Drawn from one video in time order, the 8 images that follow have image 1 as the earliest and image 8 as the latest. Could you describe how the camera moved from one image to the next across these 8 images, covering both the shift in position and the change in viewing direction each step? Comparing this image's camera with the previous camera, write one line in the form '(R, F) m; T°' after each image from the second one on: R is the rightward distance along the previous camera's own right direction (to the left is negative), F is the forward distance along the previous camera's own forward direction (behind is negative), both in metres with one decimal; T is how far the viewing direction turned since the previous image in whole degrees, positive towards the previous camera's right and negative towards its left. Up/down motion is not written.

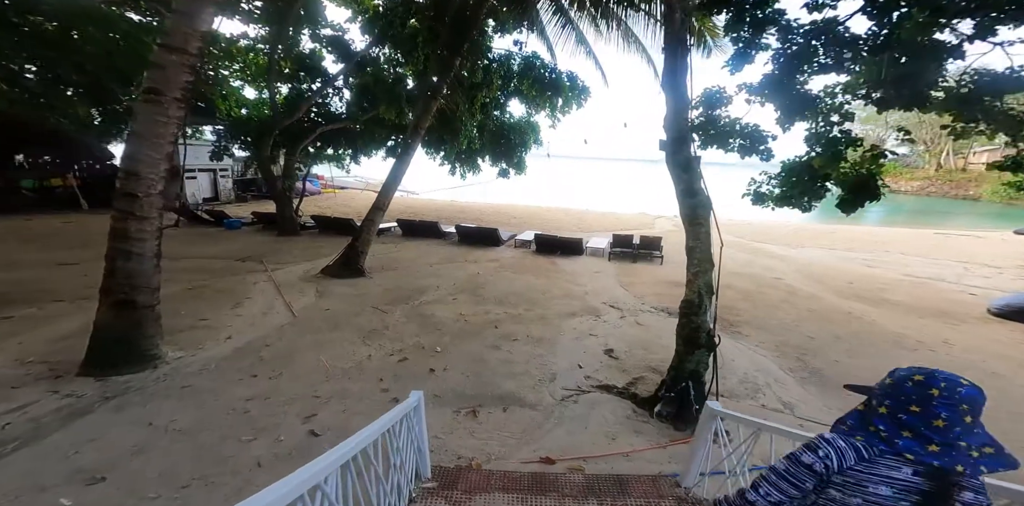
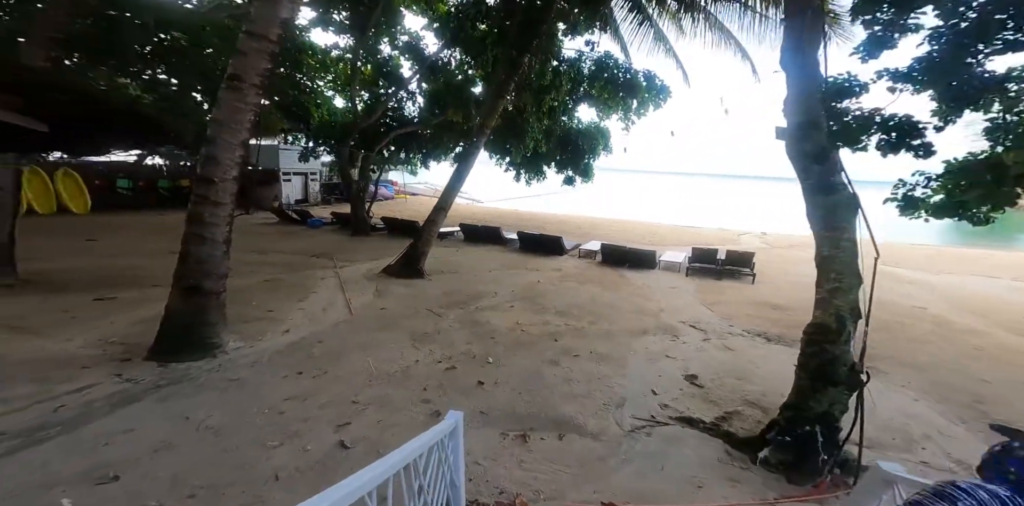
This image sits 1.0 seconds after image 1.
(0.0, +0.7) m; -8°
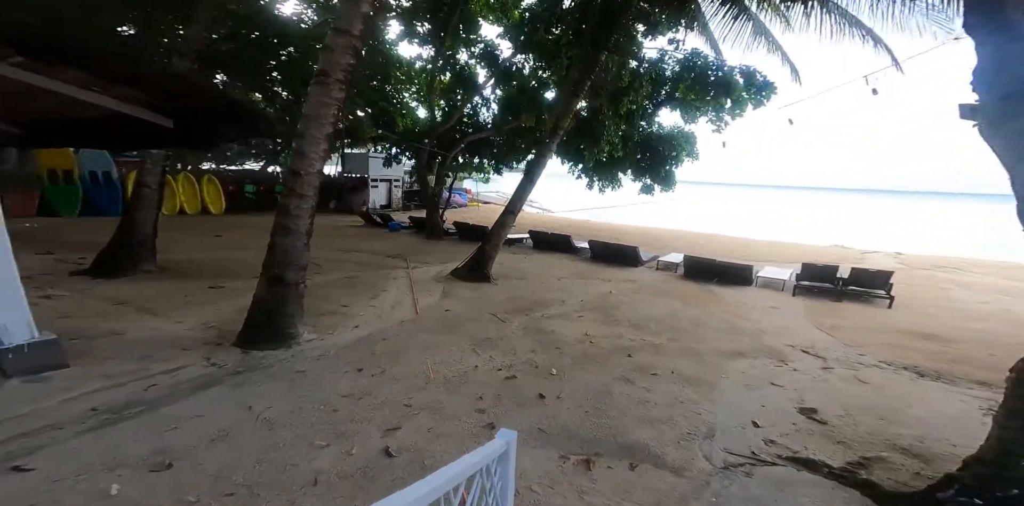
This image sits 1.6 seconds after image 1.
(0.0, +0.5) m; -9°
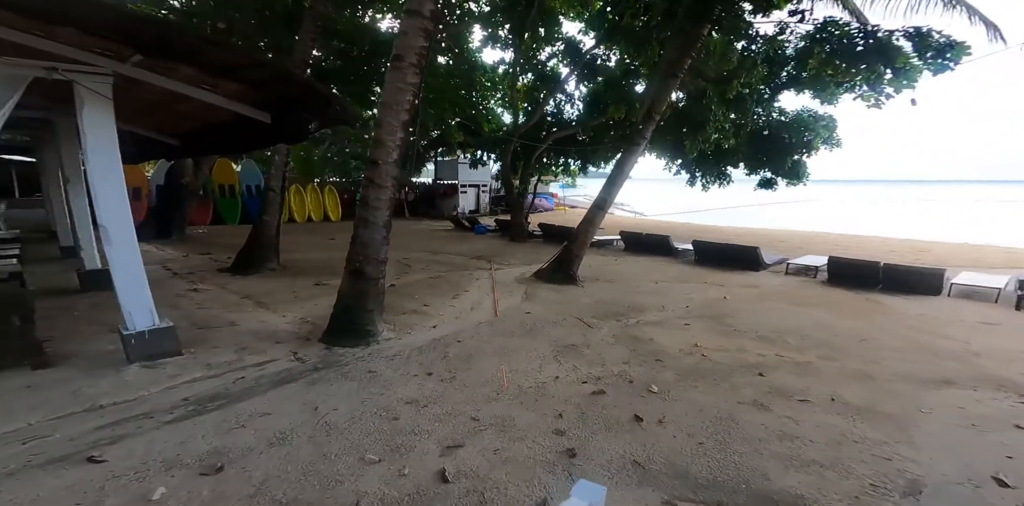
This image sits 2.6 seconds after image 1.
(0.0, +0.8) m; -11°
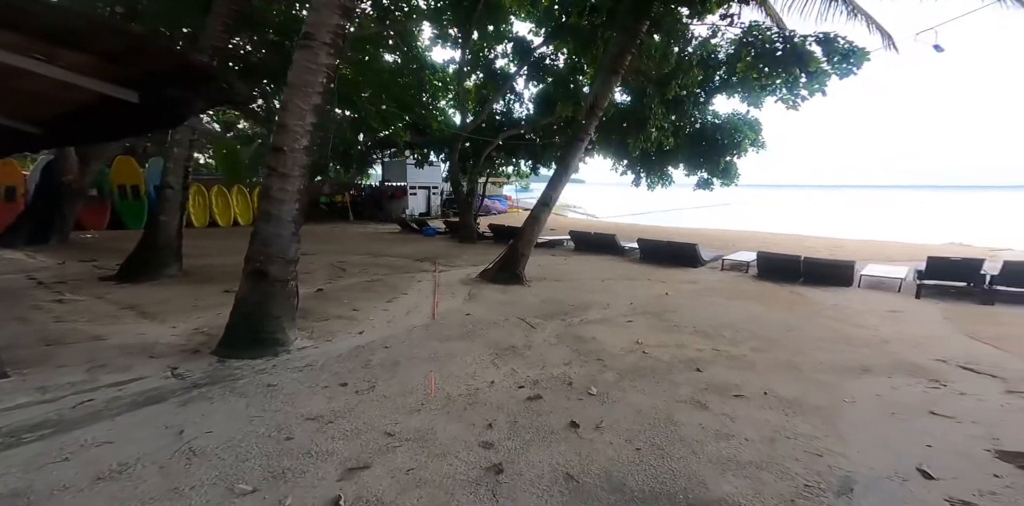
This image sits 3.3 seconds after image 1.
(+0.3, +0.4) m; +5°
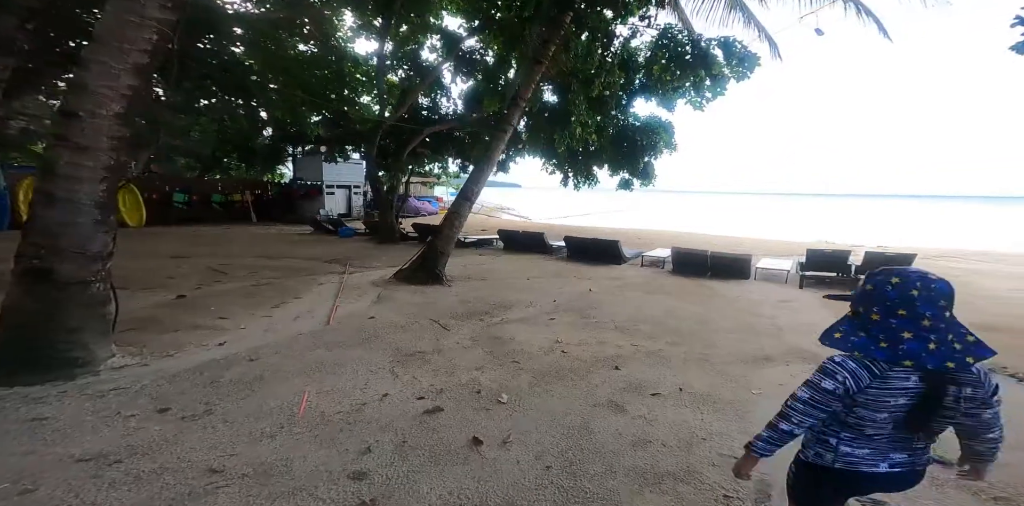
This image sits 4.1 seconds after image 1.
(+0.3, +0.6) m; +8°
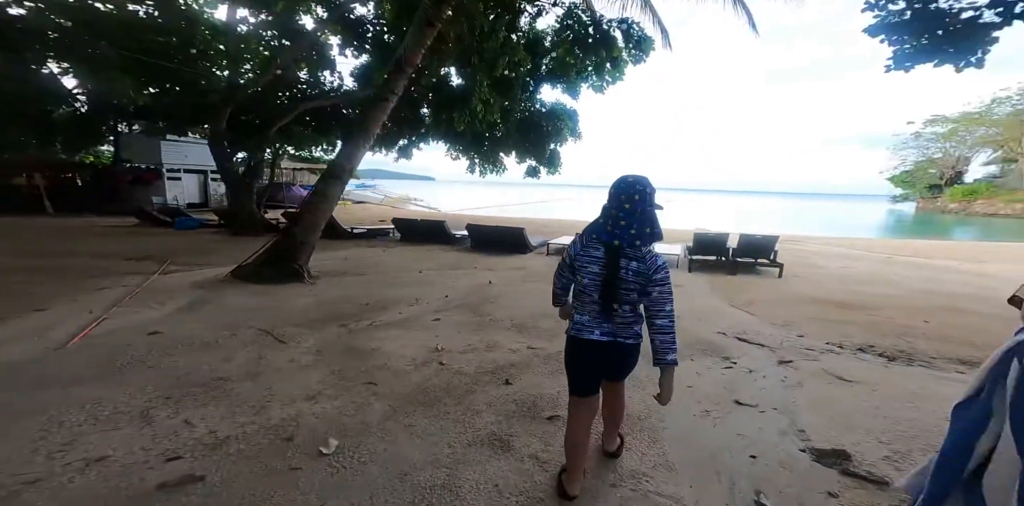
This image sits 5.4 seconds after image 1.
(+0.5, +1.1) m; +10°
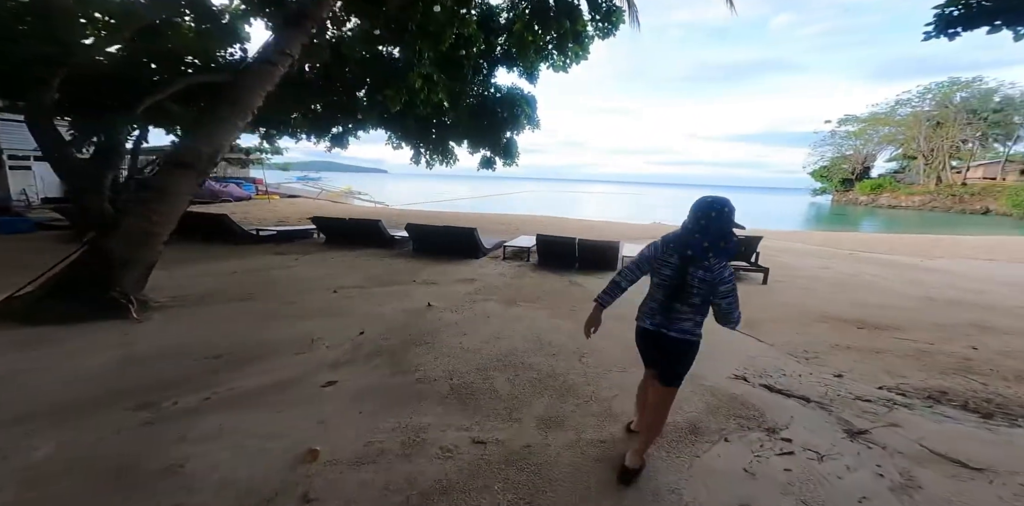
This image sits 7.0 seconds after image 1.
(+0.1, +1.6) m; +5°
